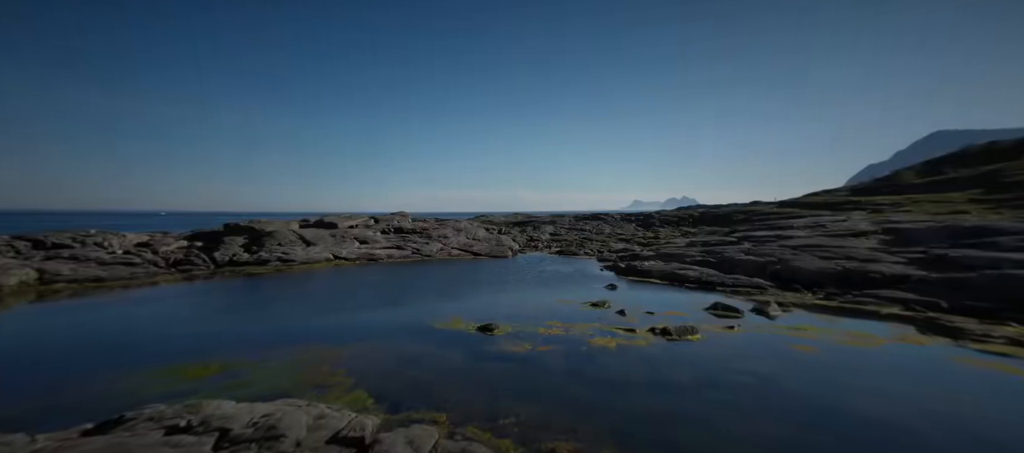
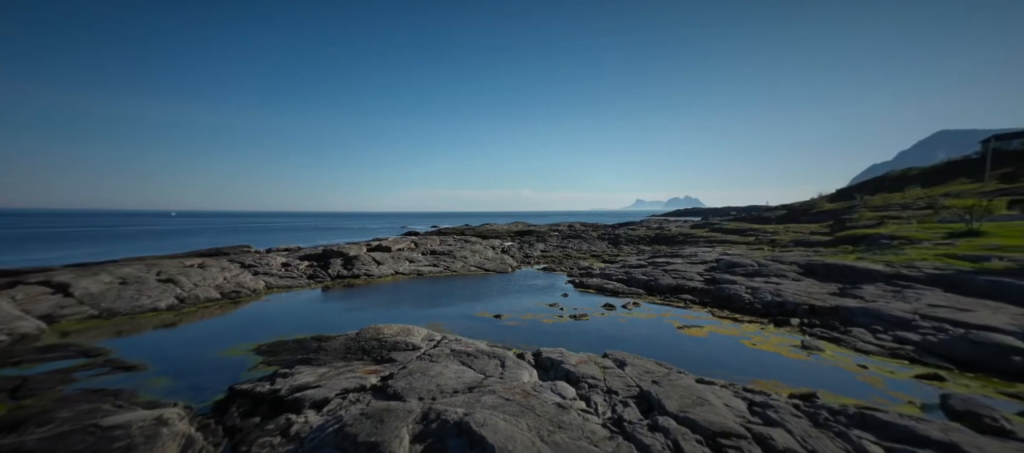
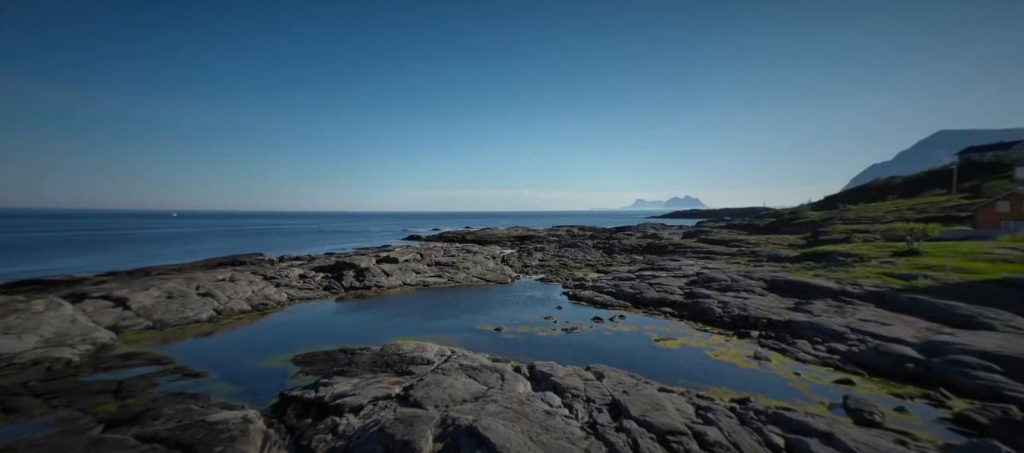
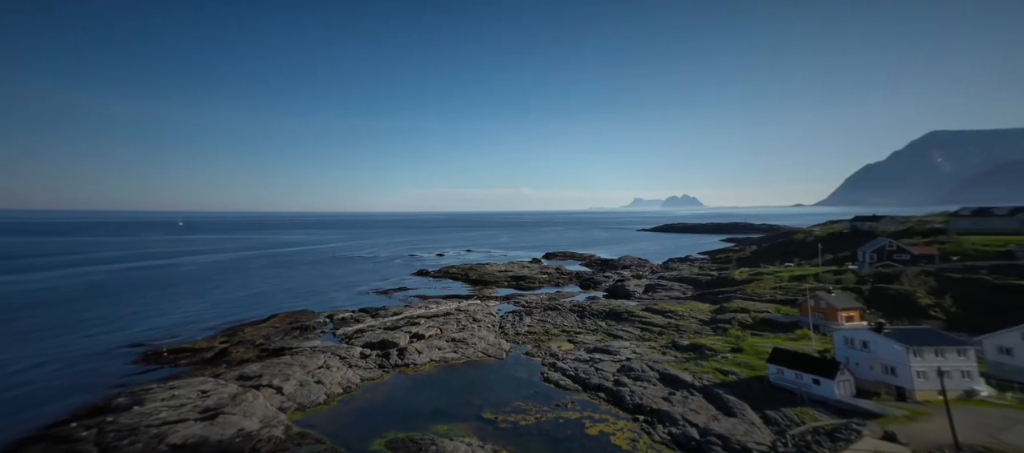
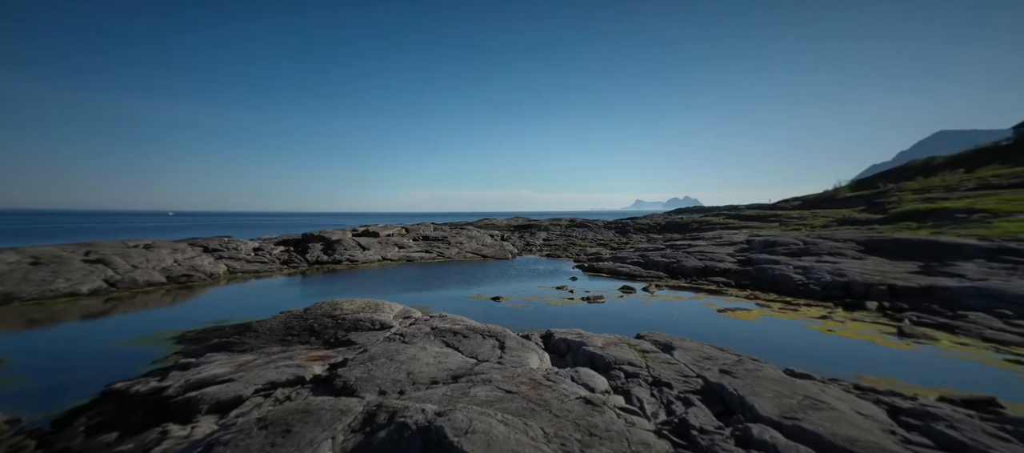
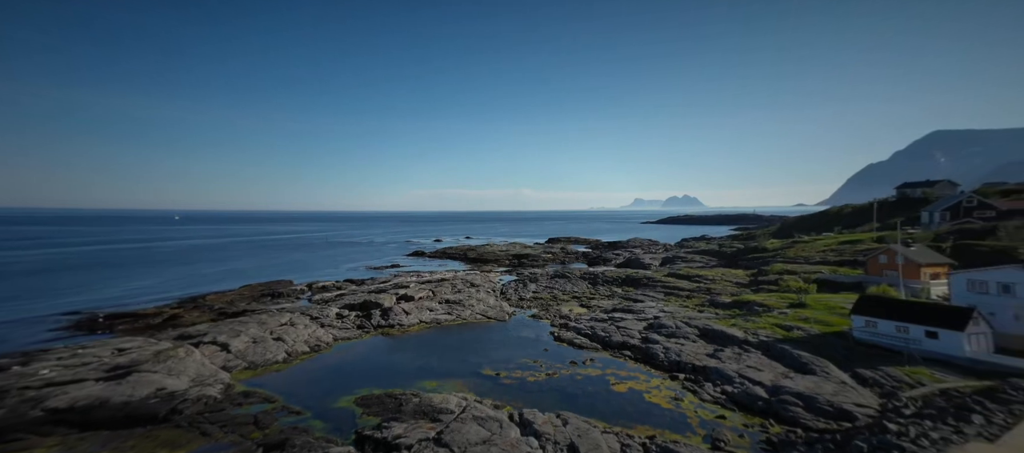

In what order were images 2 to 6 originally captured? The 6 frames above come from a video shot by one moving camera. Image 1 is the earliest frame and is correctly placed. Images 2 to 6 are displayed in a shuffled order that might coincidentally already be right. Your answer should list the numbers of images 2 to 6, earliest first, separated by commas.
5, 2, 3, 6, 4
